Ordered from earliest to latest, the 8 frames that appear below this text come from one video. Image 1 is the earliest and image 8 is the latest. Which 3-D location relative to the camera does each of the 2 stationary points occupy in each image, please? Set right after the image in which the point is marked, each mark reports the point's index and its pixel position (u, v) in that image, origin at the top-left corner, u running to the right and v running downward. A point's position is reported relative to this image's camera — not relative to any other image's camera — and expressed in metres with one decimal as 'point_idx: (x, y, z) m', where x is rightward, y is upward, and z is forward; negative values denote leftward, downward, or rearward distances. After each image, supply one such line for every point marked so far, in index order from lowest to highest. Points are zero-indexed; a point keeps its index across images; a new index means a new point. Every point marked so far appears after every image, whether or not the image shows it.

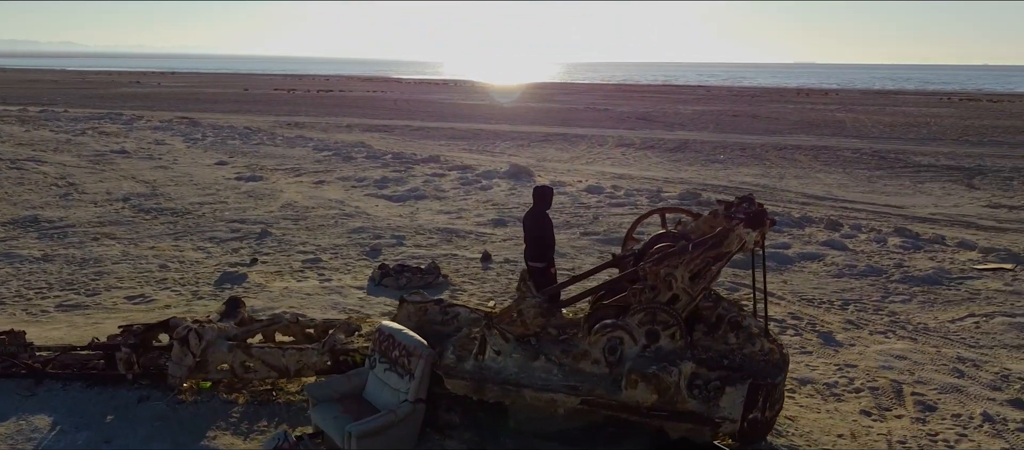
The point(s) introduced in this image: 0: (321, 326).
0: (-1.3, -0.7, +6.1) m
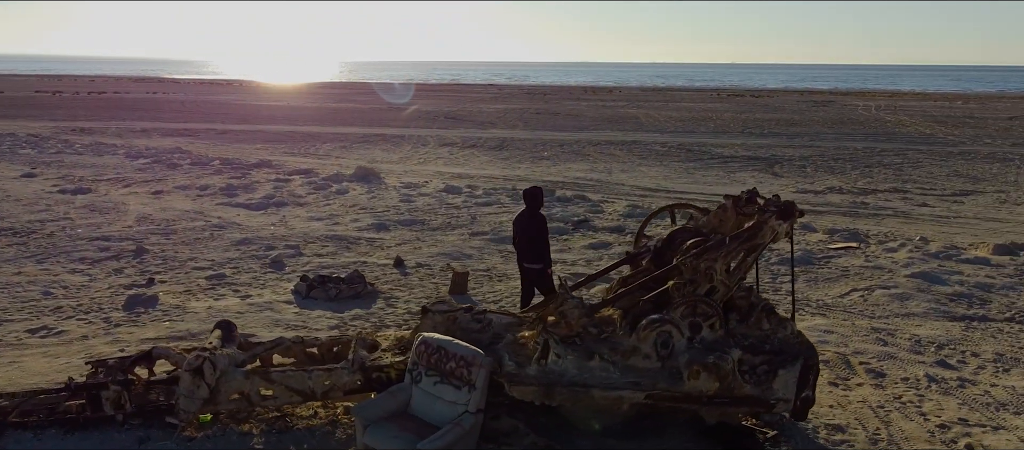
0: (-1.2, -0.8, +5.8) m
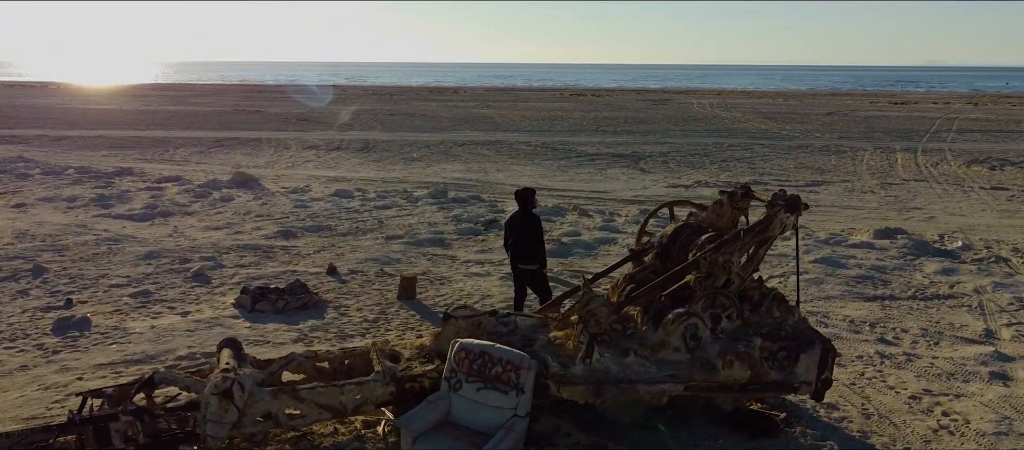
0: (-1.1, -0.9, +5.6) m
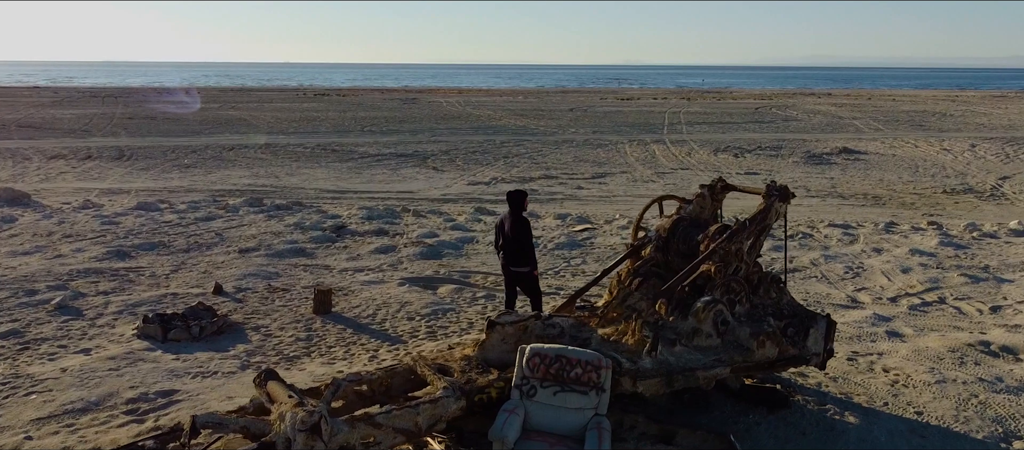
0: (-0.8, -0.9, +5.3) m
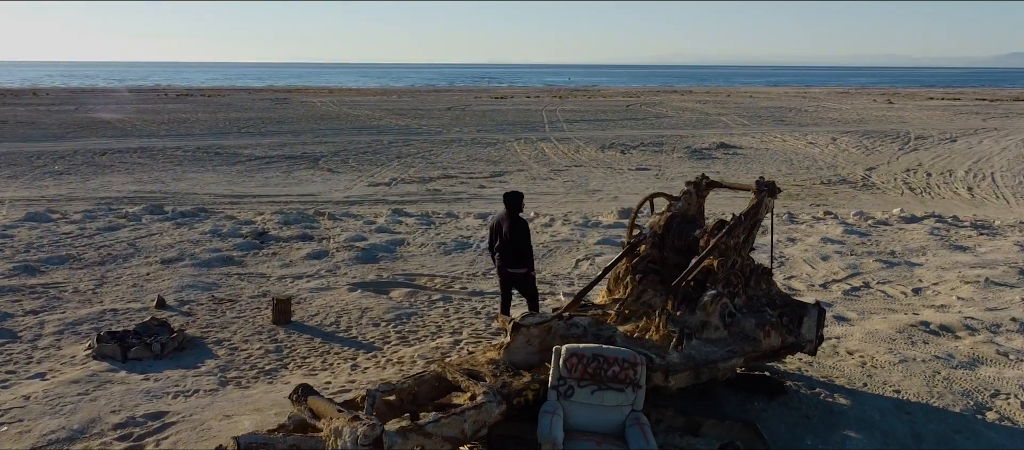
0: (-0.6, -1.0, +5.2) m
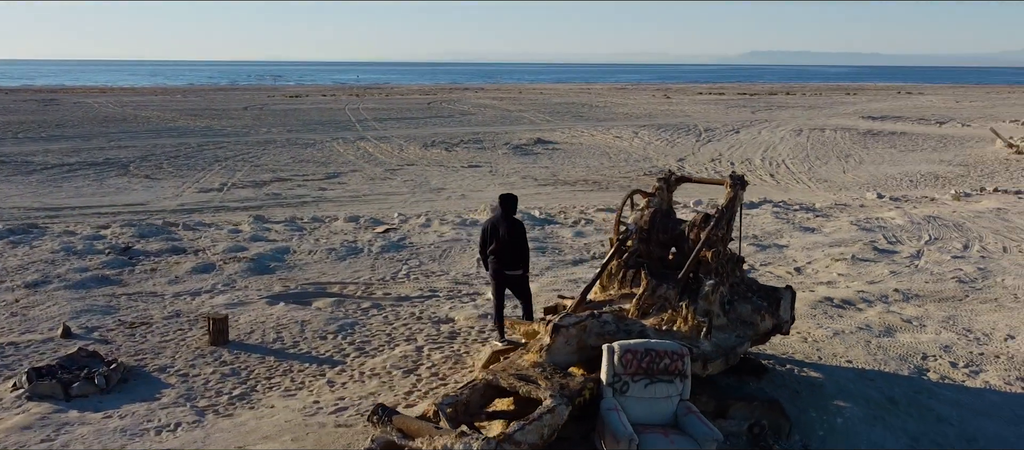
0: (-0.3, -1.0, +5.1) m
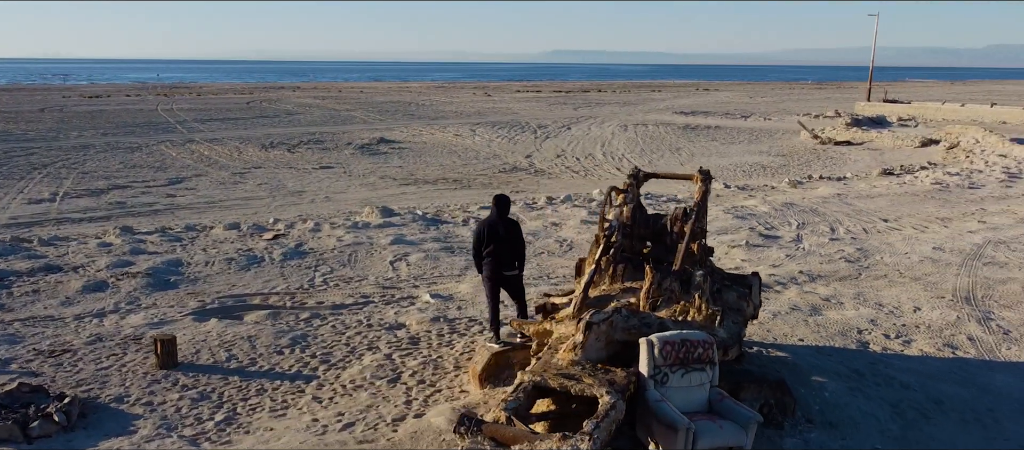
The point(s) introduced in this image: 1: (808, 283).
0: (0.0, -1.0, +5.0) m
1: (+3.4, -0.7, +10.0) m
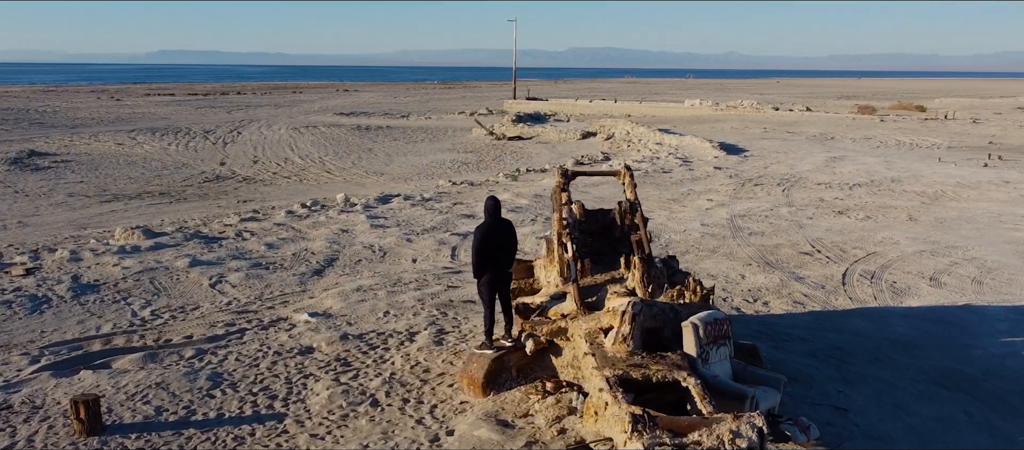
0: (+0.6, -1.0, +5.1) m
1: (+1.6, -0.5, +11.1) m
